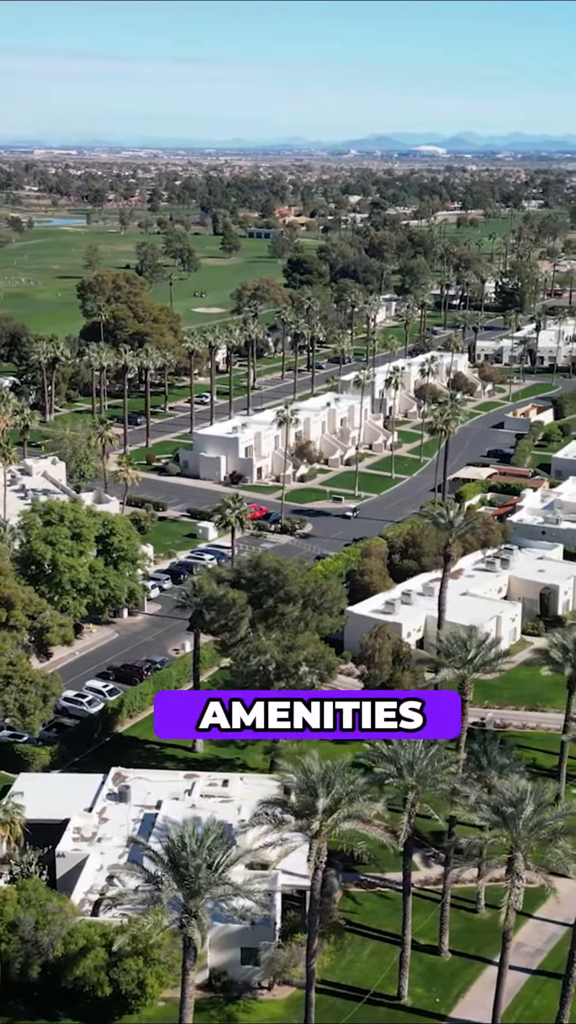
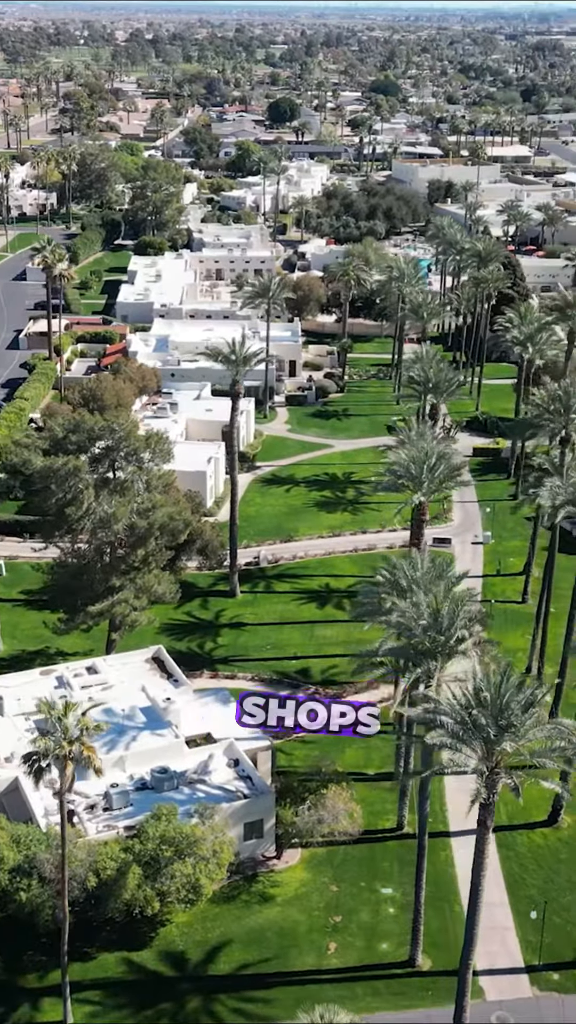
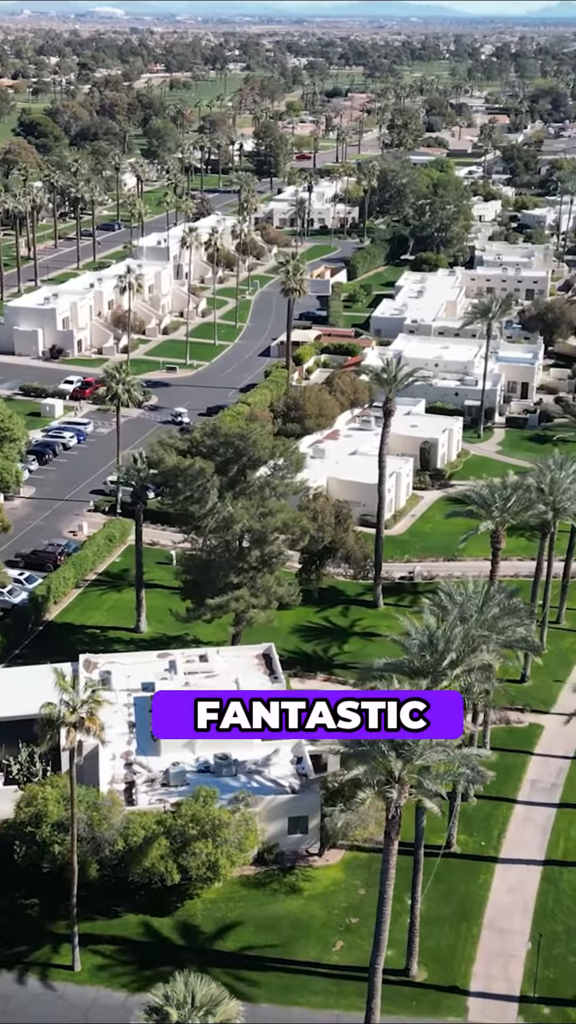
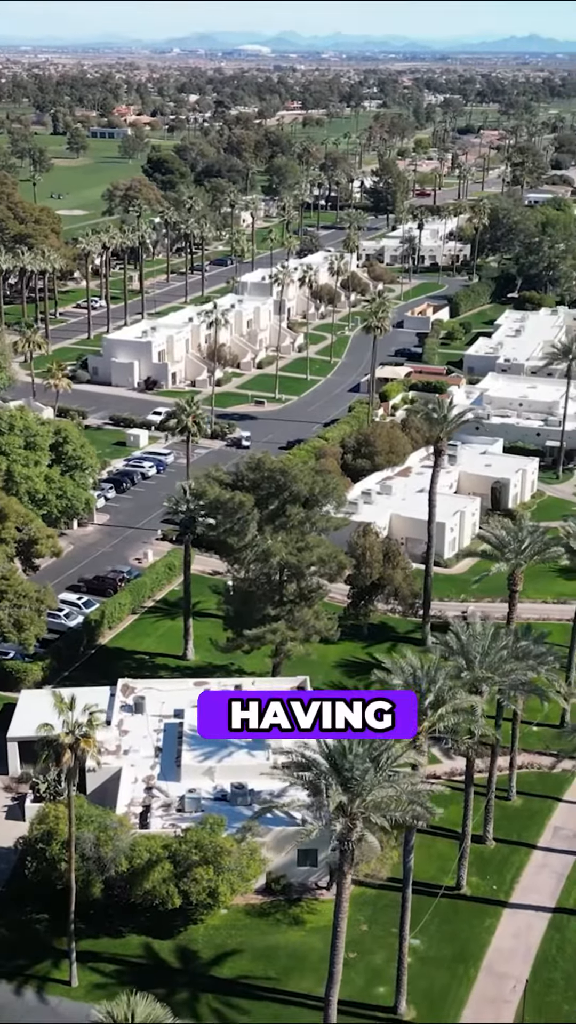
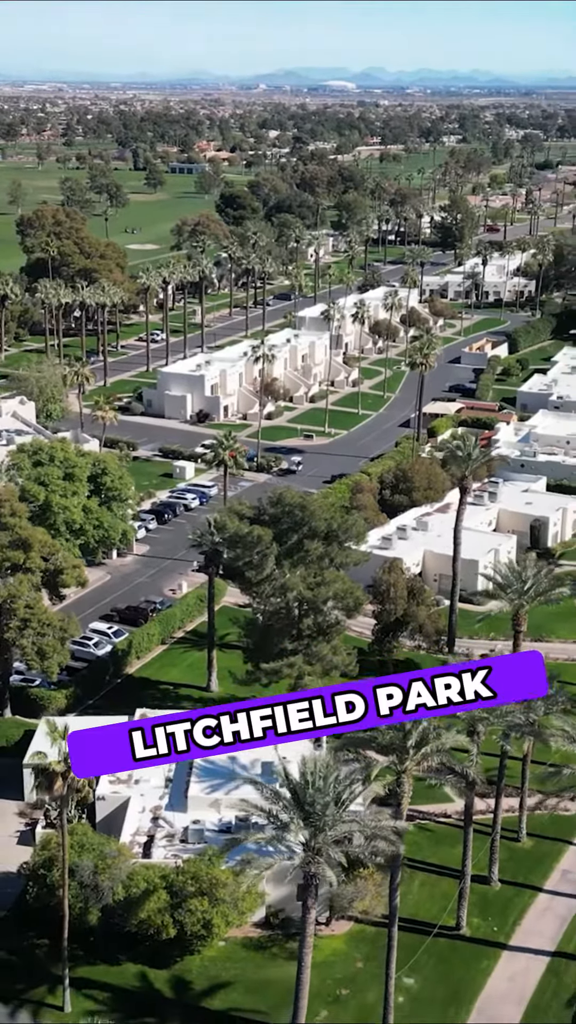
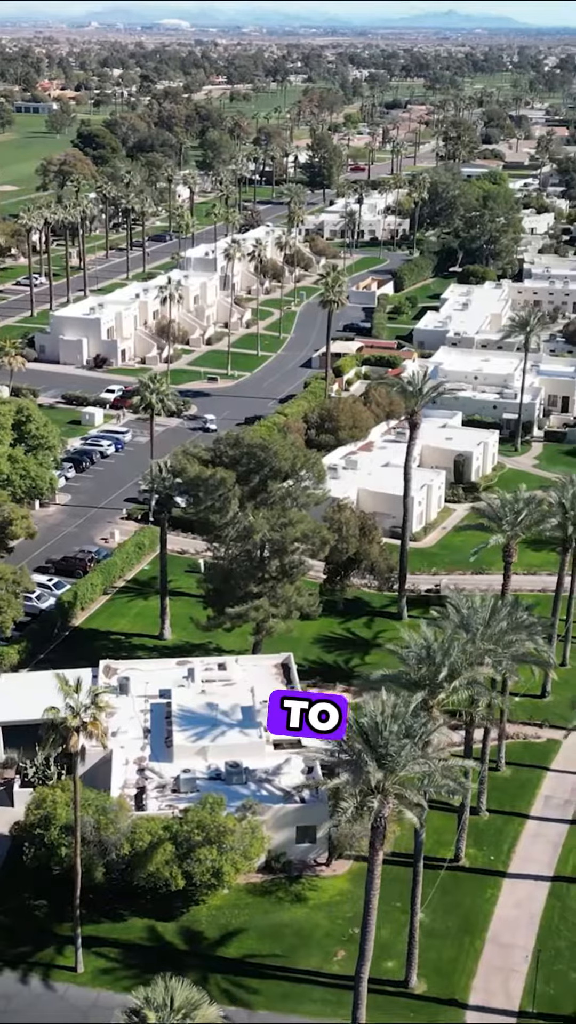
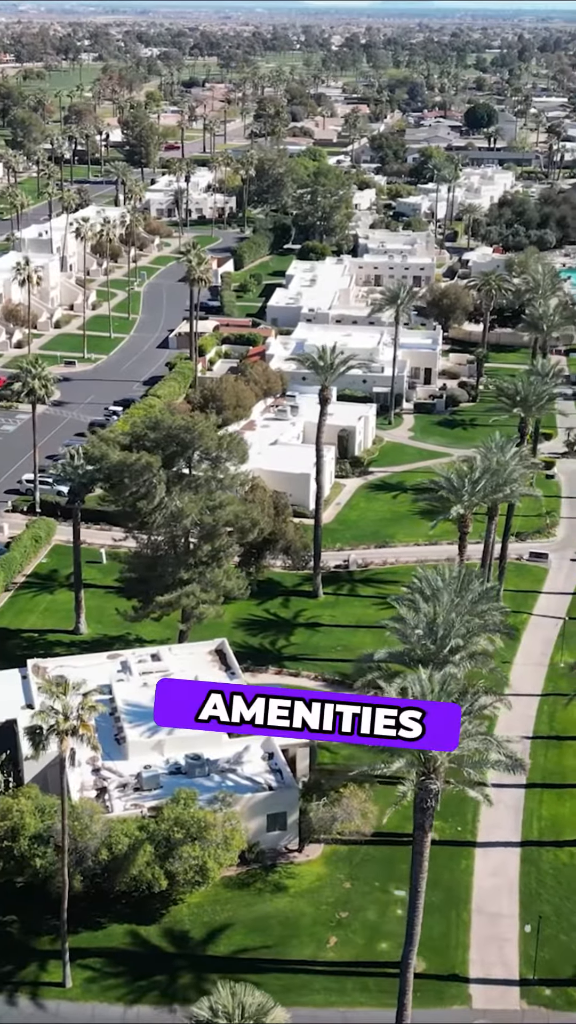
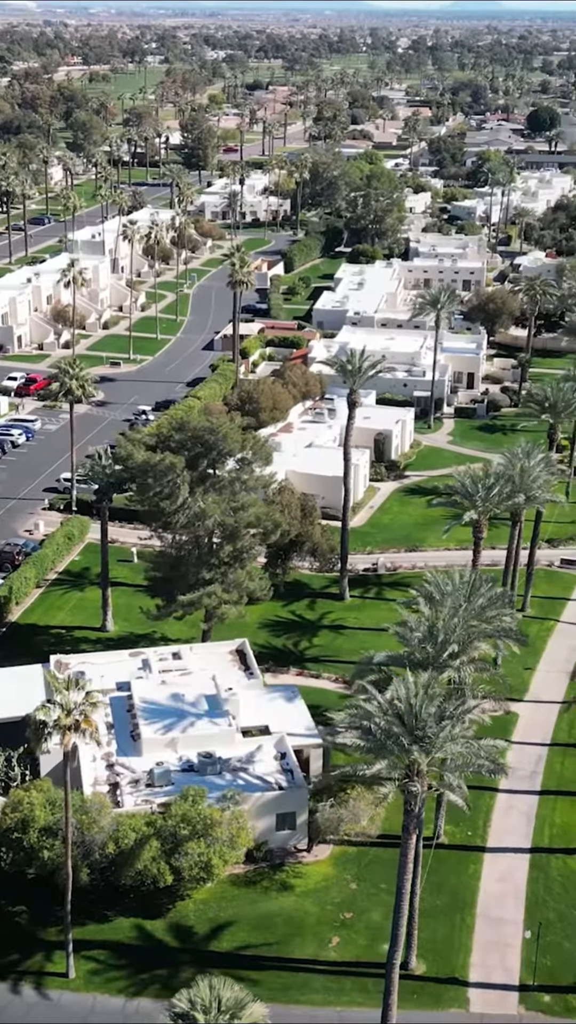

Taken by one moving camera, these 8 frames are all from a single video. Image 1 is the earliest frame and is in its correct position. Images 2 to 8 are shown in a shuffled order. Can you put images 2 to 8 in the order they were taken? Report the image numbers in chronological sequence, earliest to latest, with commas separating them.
5, 4, 6, 3, 8, 7, 2
